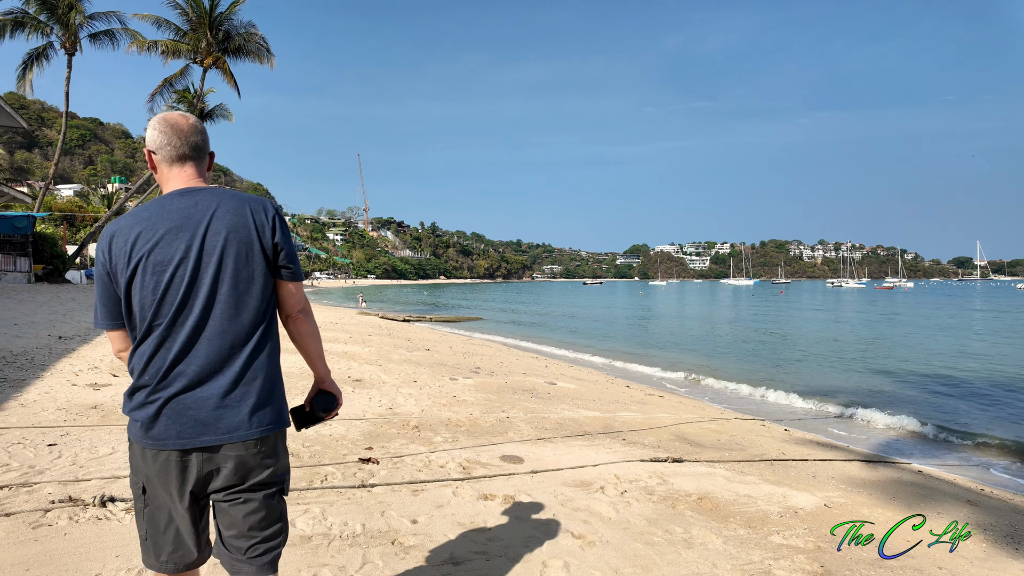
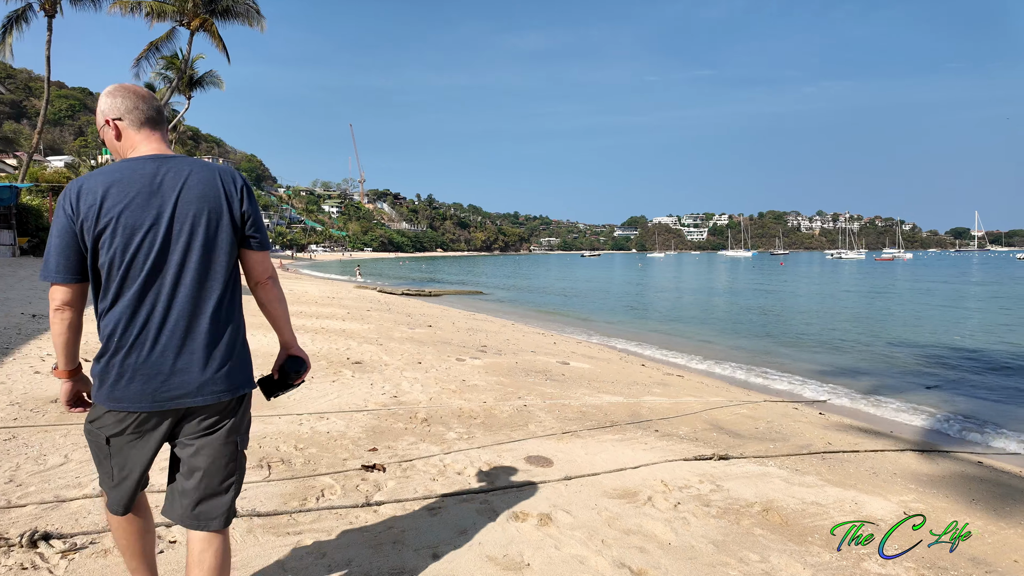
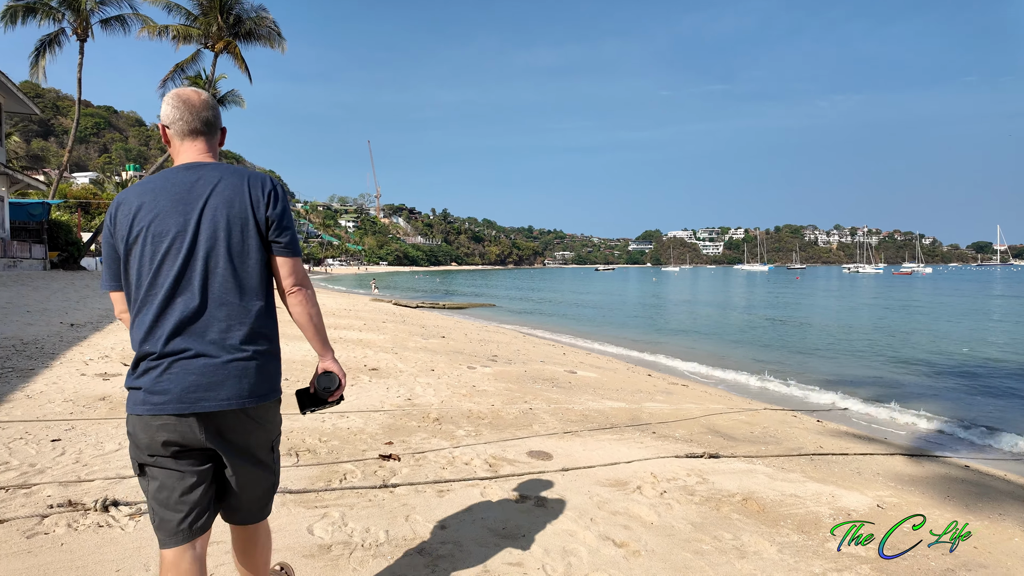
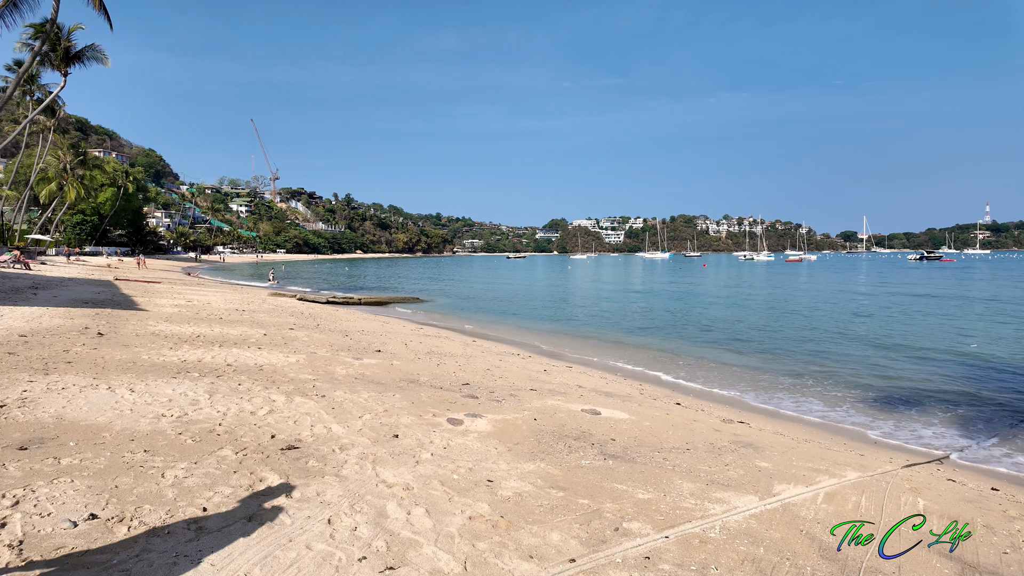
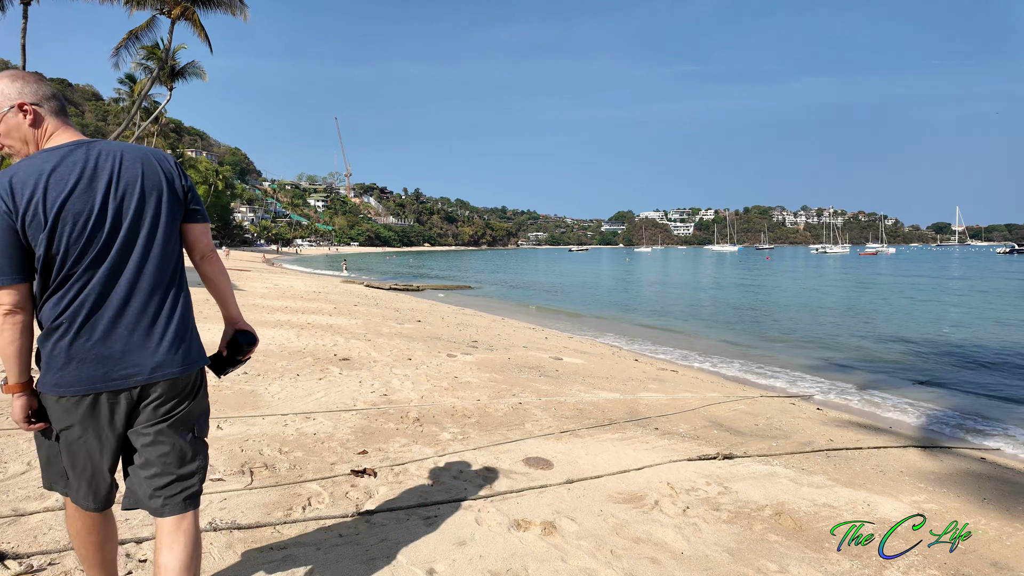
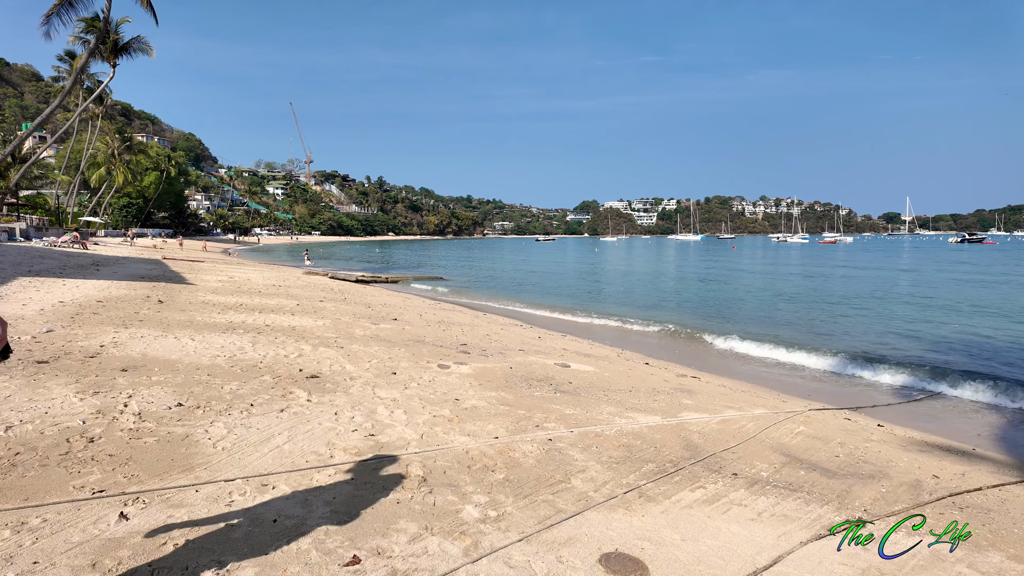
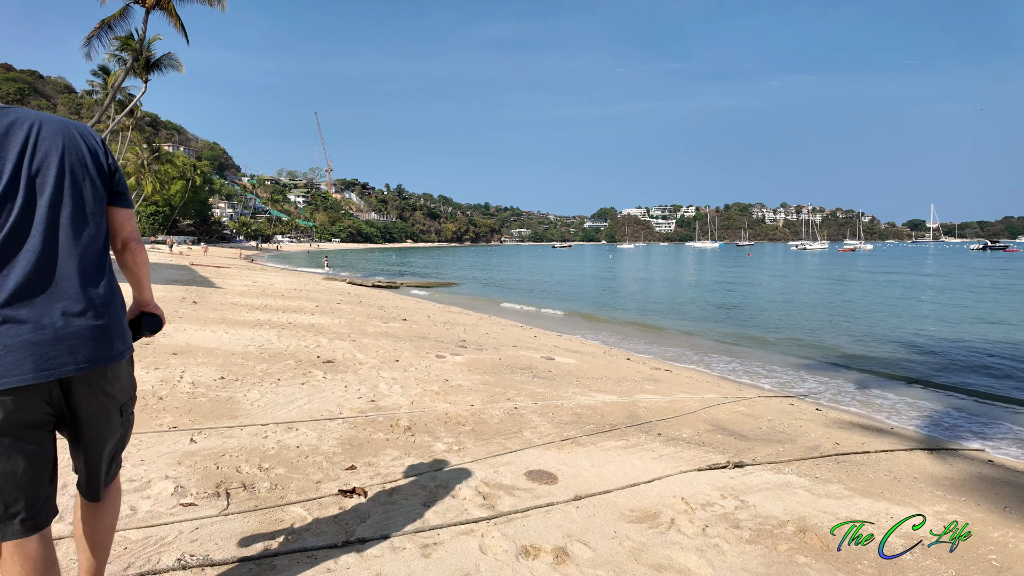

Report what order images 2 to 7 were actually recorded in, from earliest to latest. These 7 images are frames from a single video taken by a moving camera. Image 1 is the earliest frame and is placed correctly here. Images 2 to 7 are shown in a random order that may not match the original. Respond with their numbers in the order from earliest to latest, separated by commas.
3, 2, 5, 7, 6, 4
